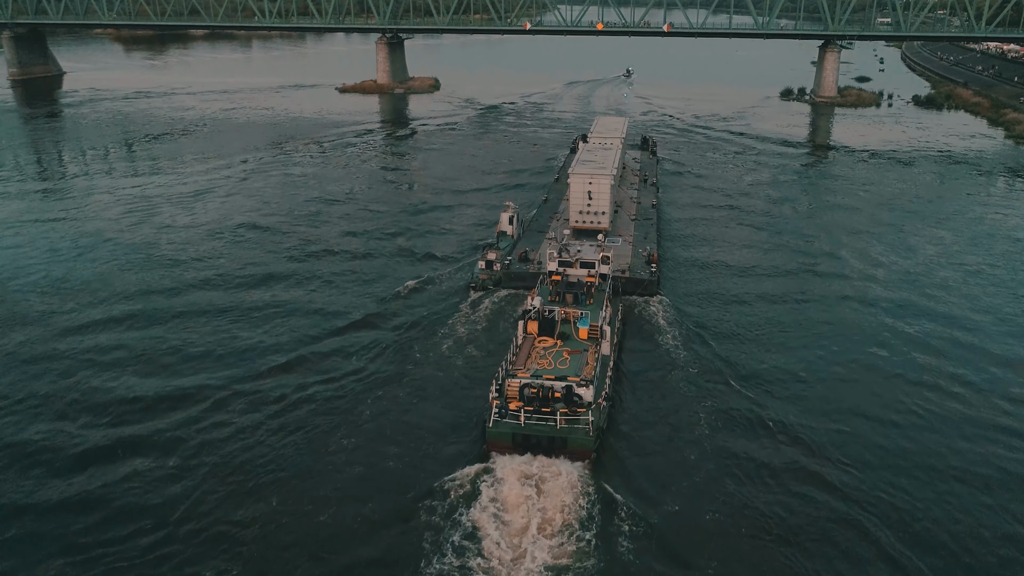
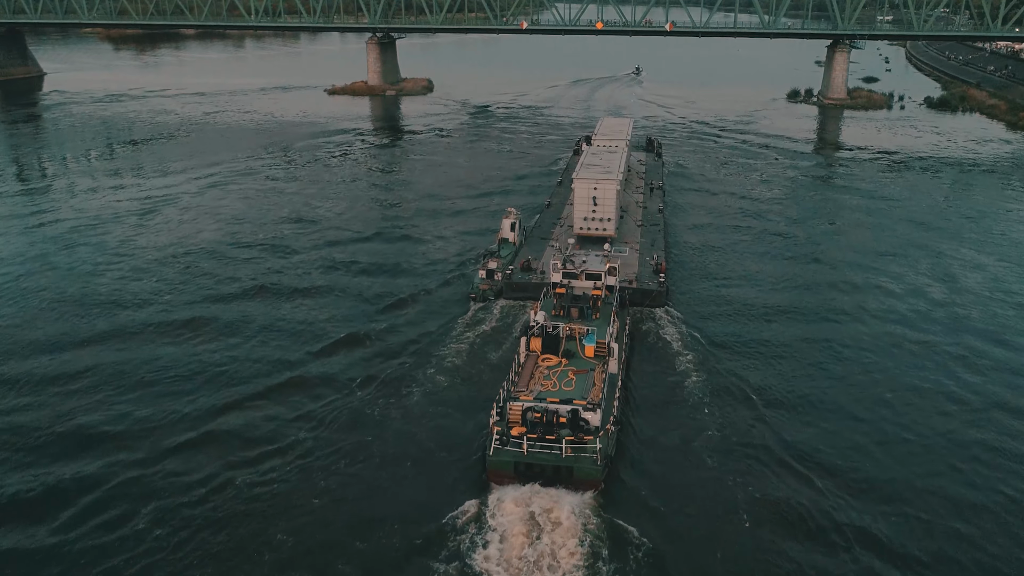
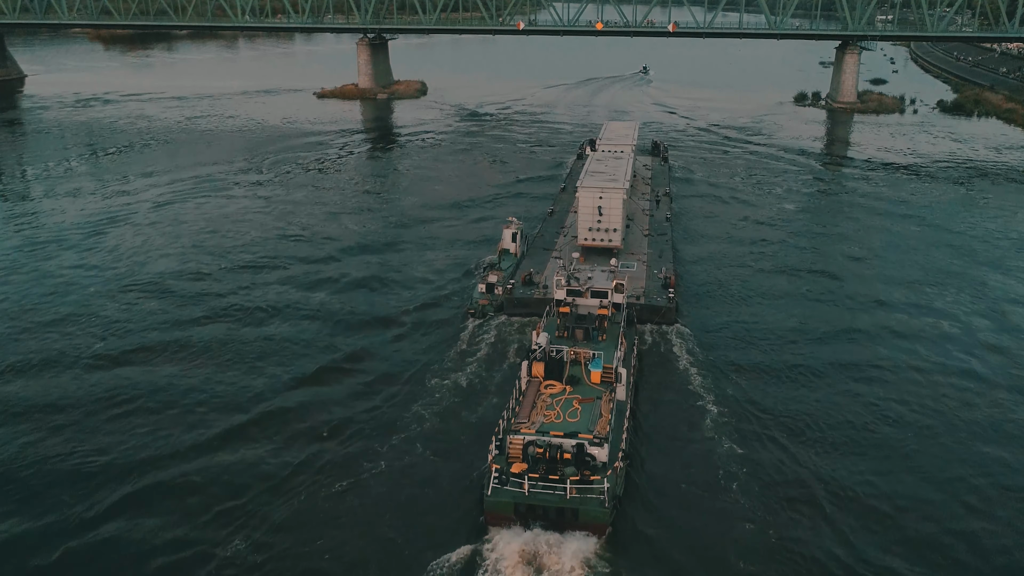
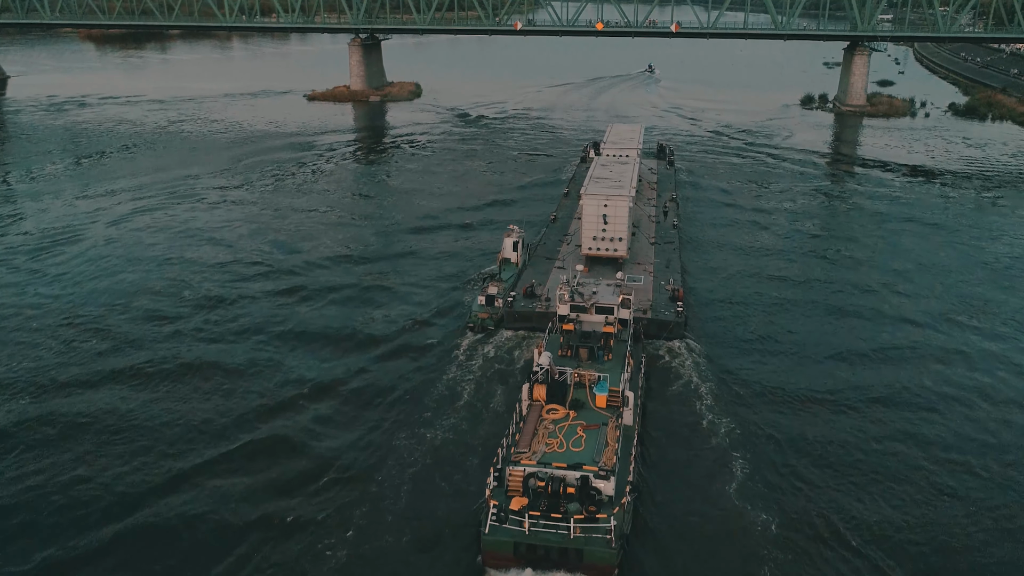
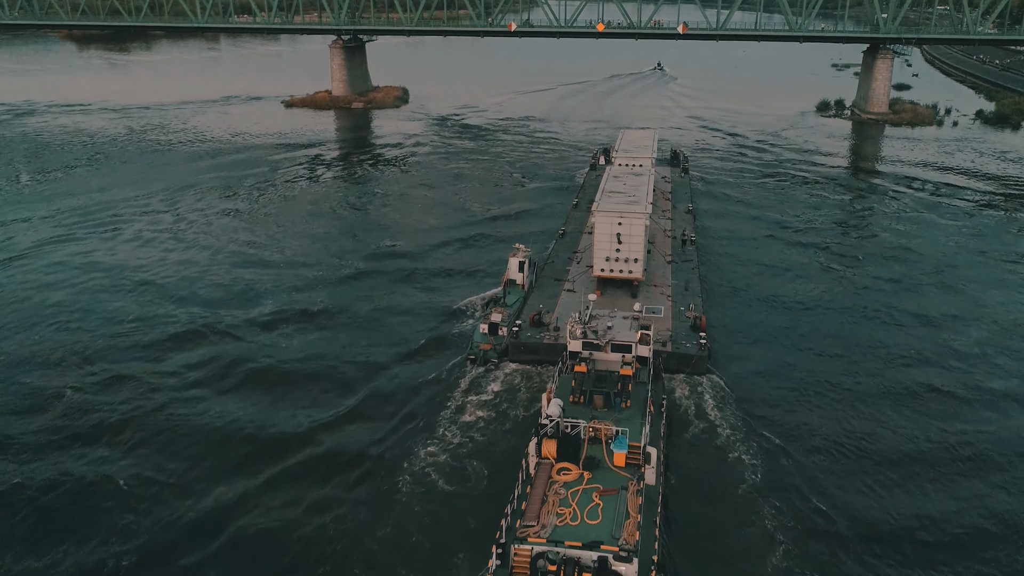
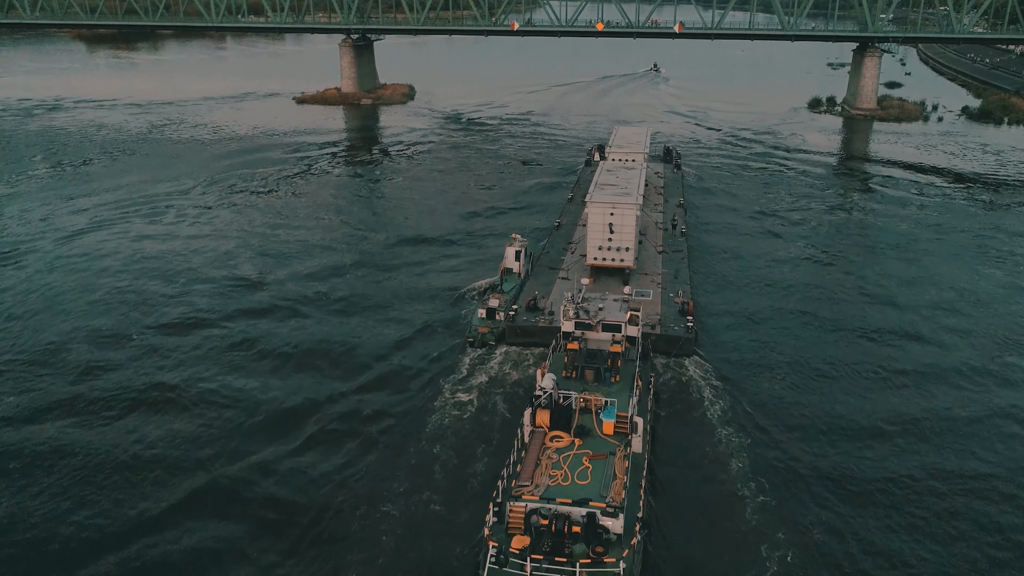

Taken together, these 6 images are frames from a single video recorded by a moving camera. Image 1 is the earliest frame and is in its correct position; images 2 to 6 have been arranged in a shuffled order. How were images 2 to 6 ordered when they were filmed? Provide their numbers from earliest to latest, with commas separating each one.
2, 3, 4, 6, 5
